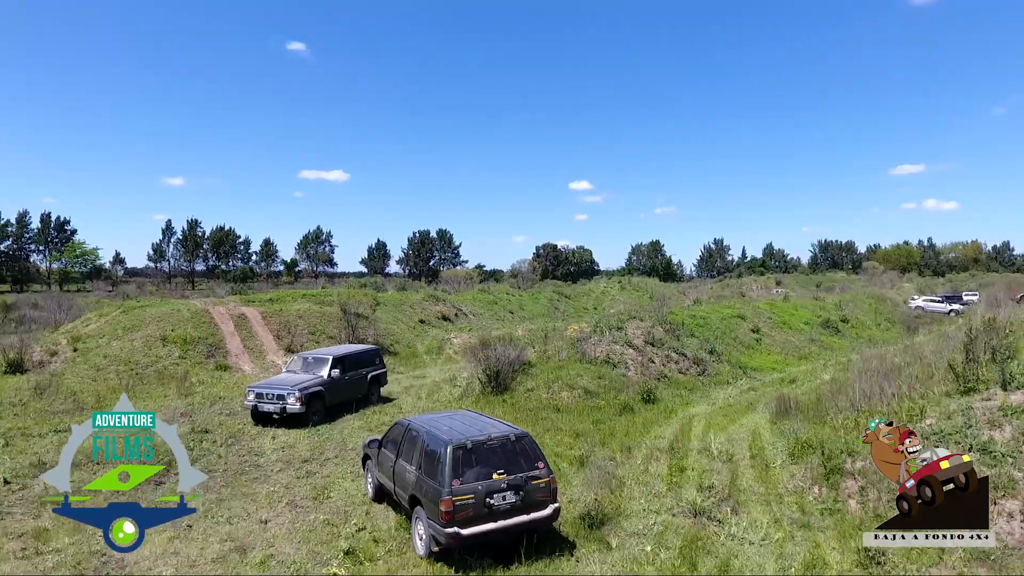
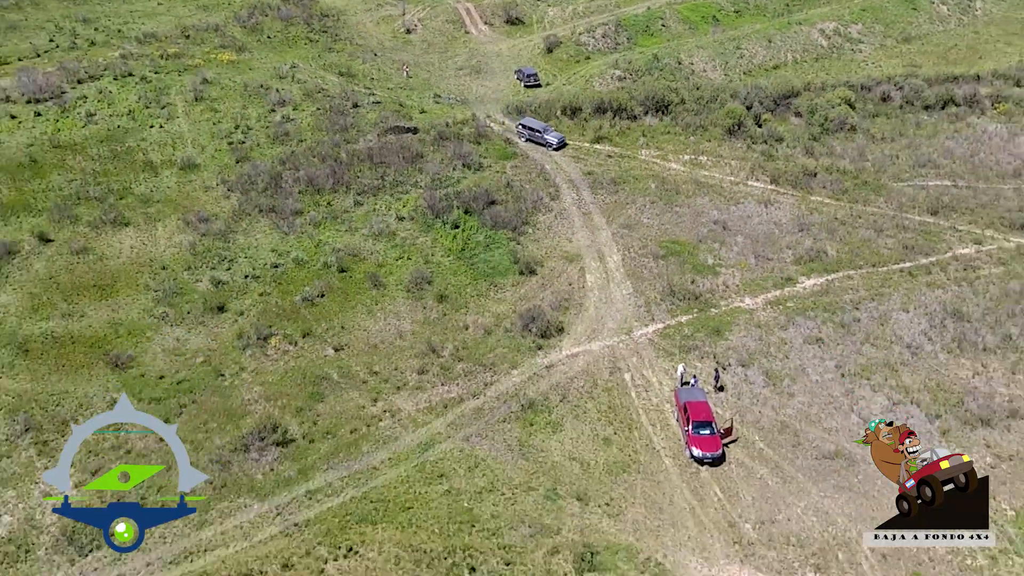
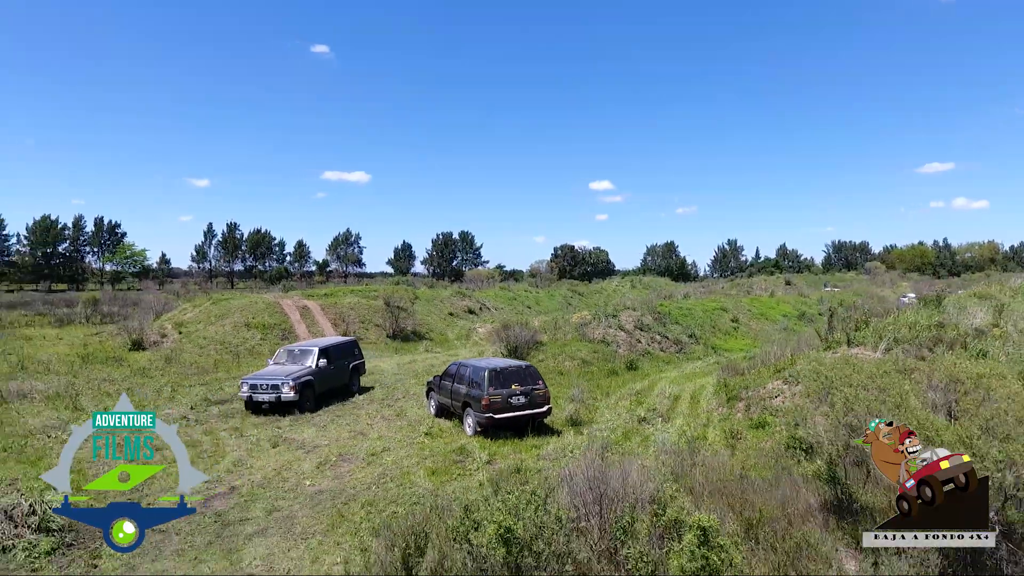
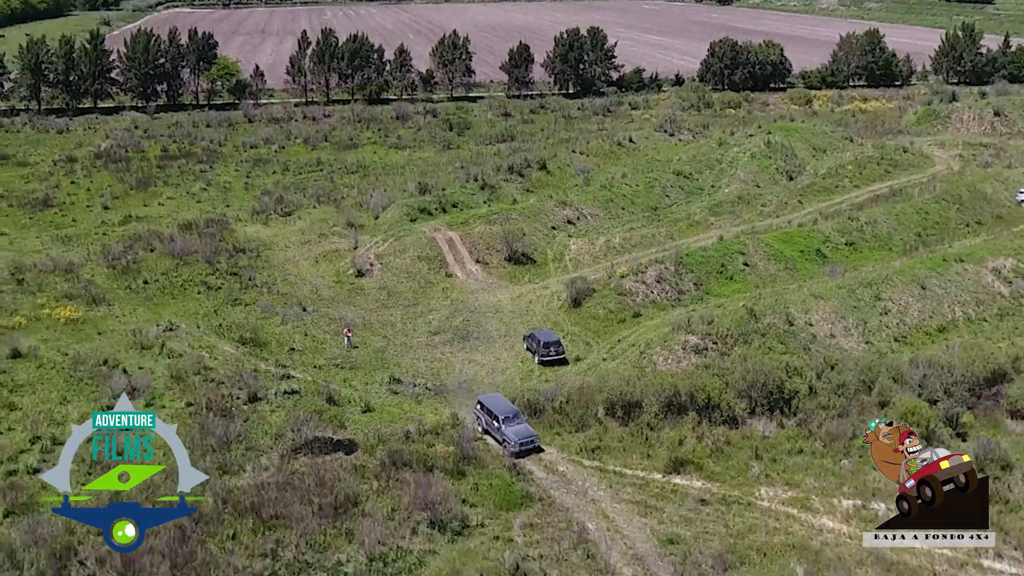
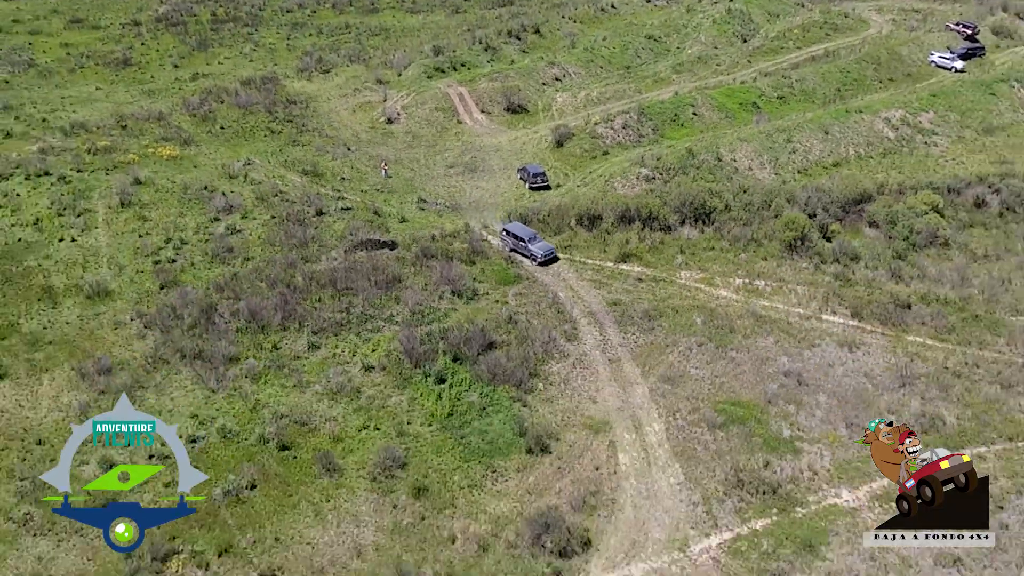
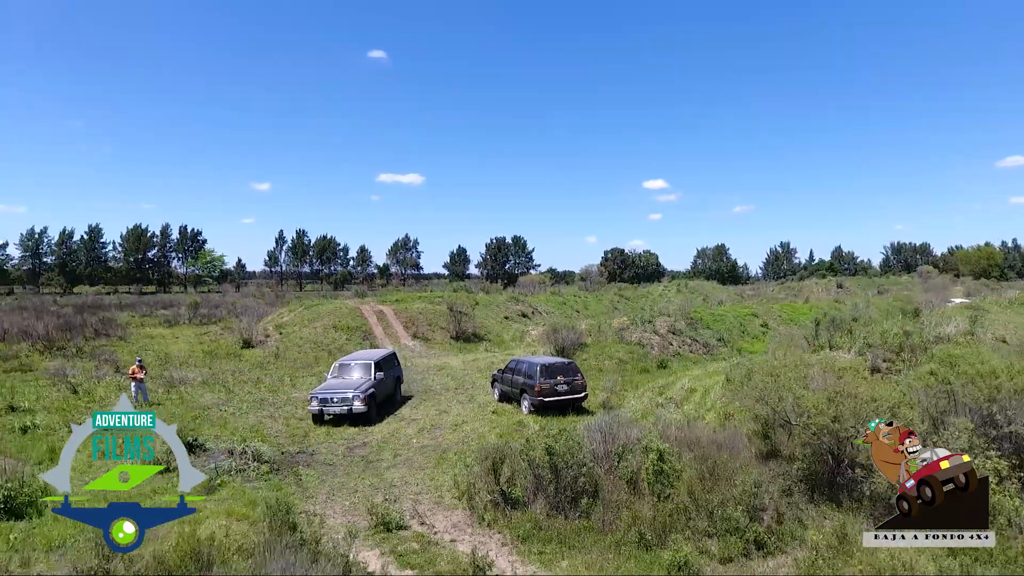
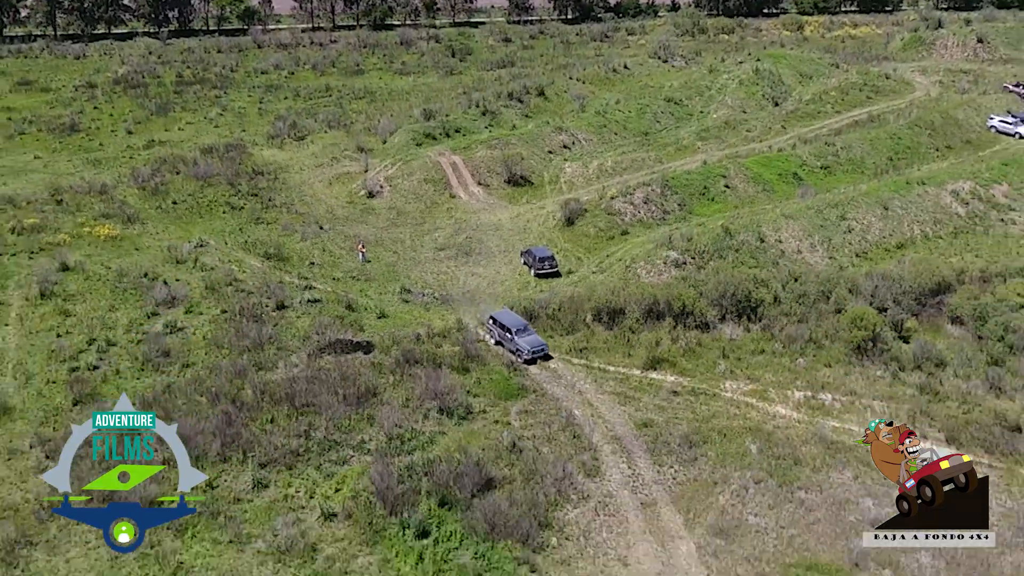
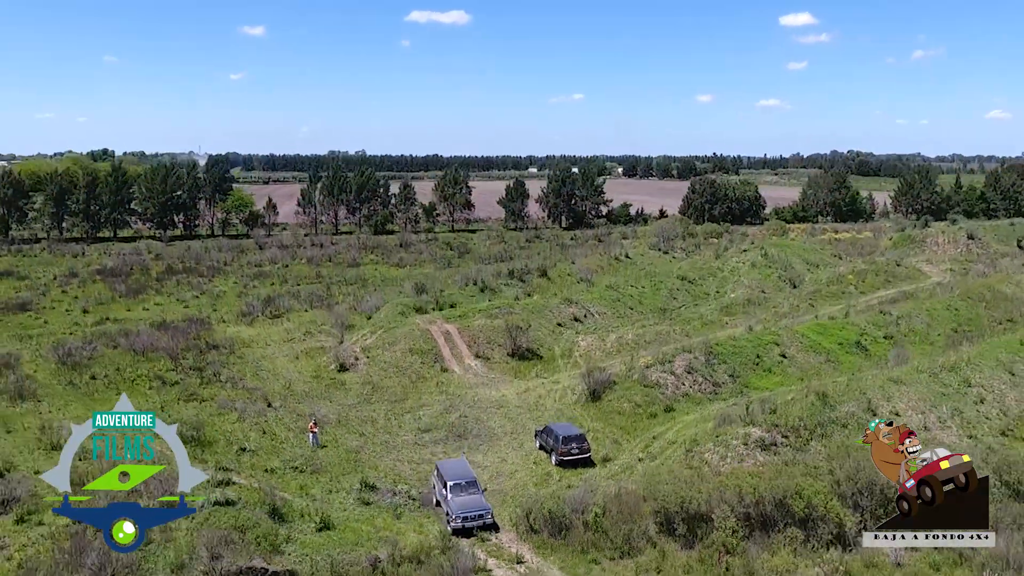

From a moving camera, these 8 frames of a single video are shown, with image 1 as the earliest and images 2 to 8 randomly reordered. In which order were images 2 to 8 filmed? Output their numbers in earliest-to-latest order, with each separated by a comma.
3, 6, 8, 4, 7, 5, 2
